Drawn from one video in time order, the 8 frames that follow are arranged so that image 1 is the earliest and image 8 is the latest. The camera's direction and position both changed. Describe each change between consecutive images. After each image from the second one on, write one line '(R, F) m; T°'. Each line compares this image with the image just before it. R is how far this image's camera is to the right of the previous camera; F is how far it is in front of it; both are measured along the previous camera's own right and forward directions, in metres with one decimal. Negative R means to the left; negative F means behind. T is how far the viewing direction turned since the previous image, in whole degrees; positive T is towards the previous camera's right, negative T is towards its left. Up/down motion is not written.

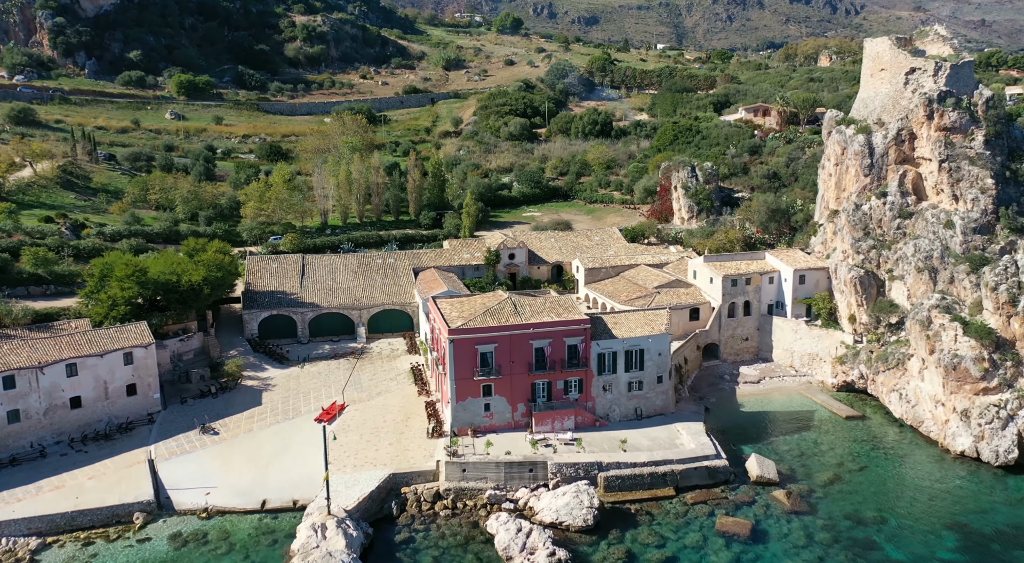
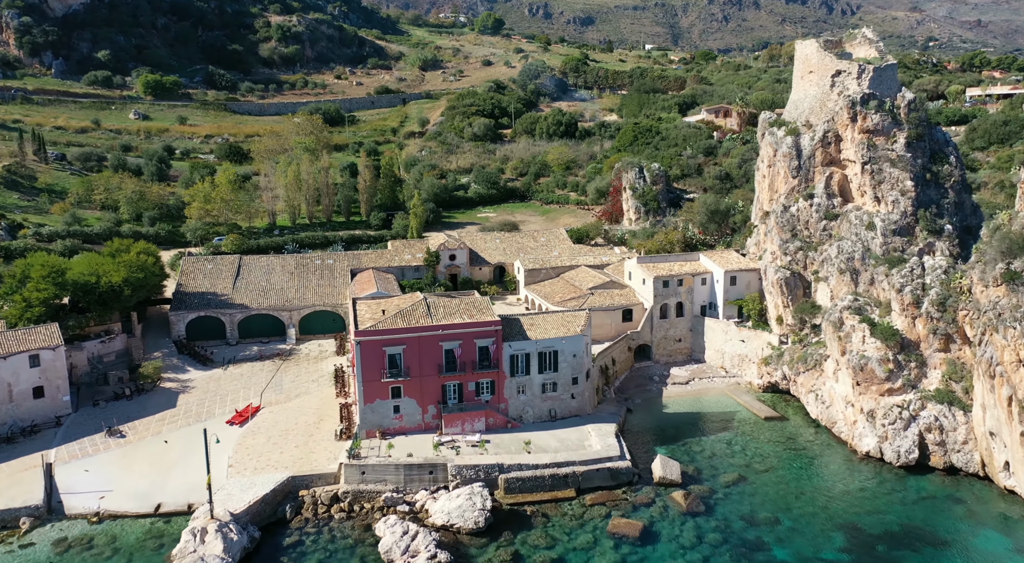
(+3.2, 0.0) m; +1°
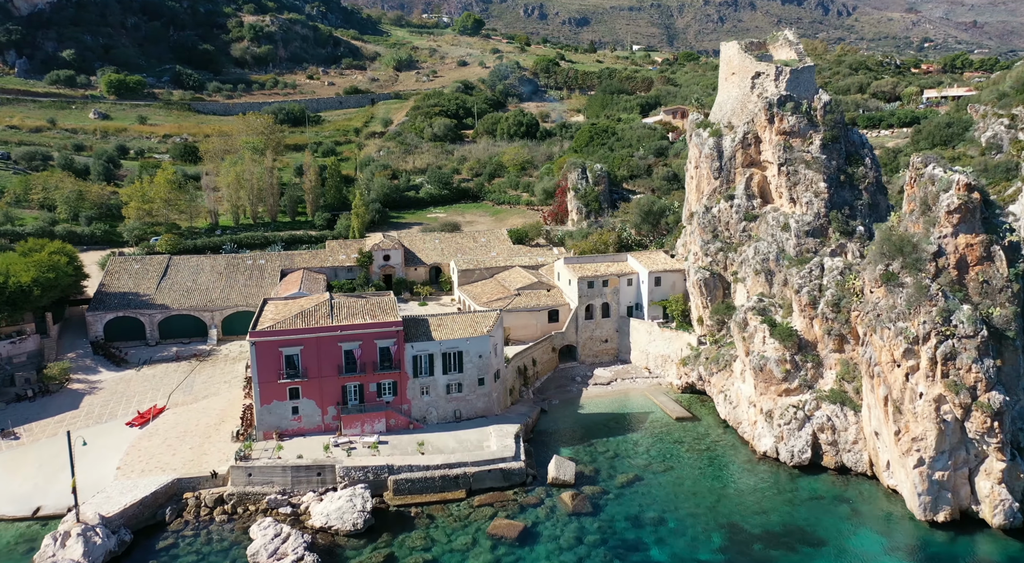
(+3.5, 0.0) m; +1°
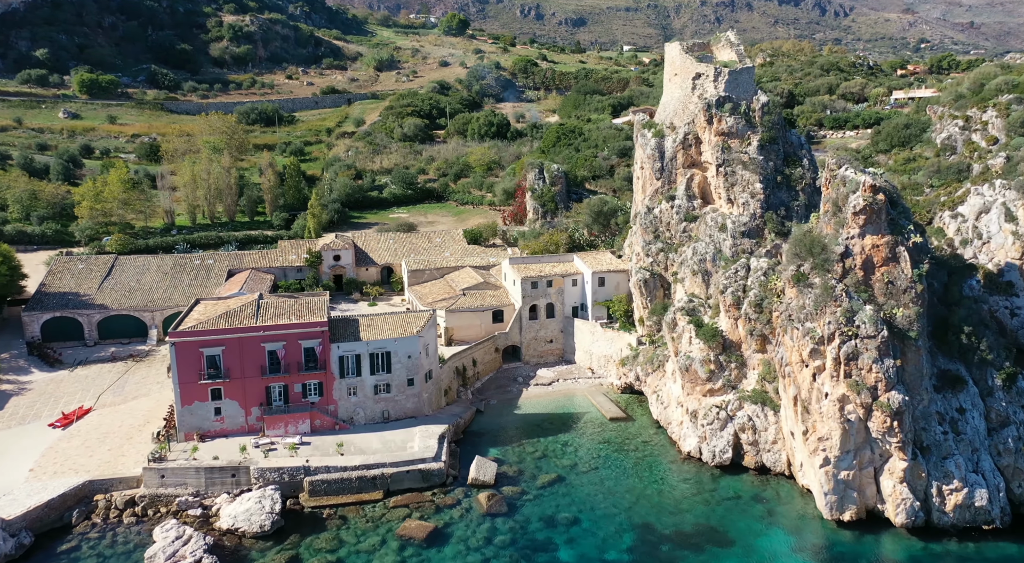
(+2.7, 0.0) m; +1°
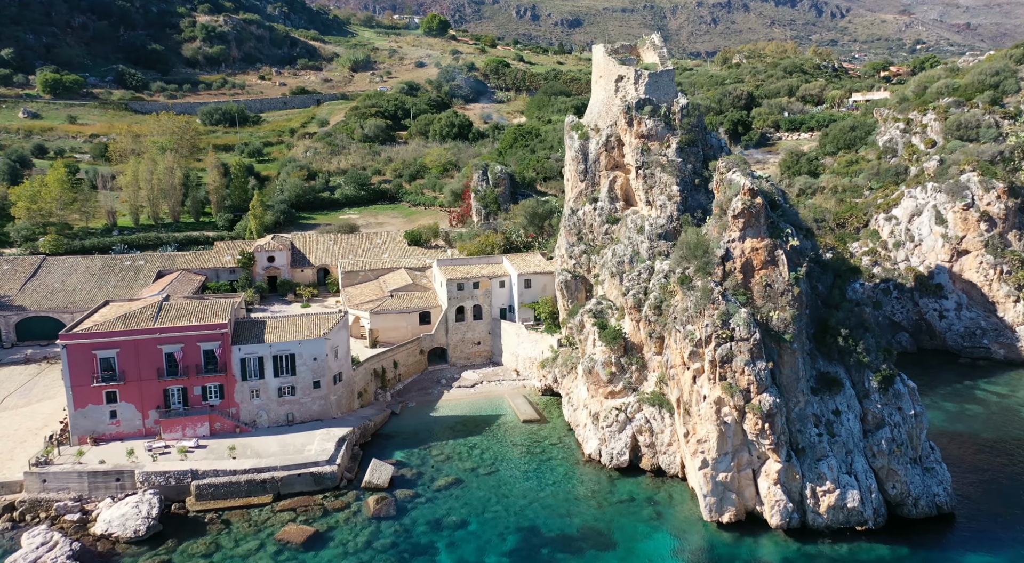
(+3.5, +0.1) m; +1°
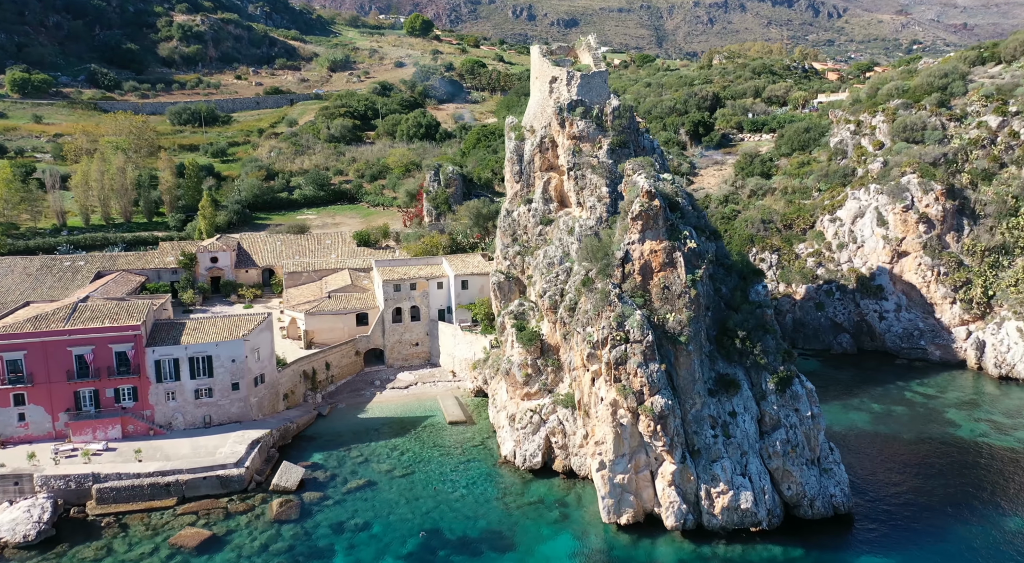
(+3.0, +0.1) m; +1°
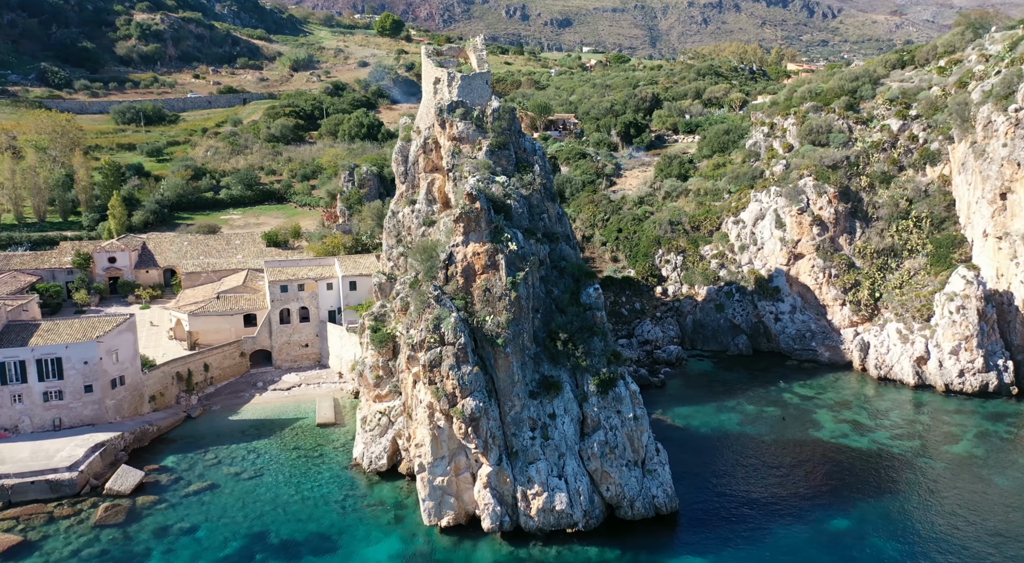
(+5.3, +0.1) m; +1°
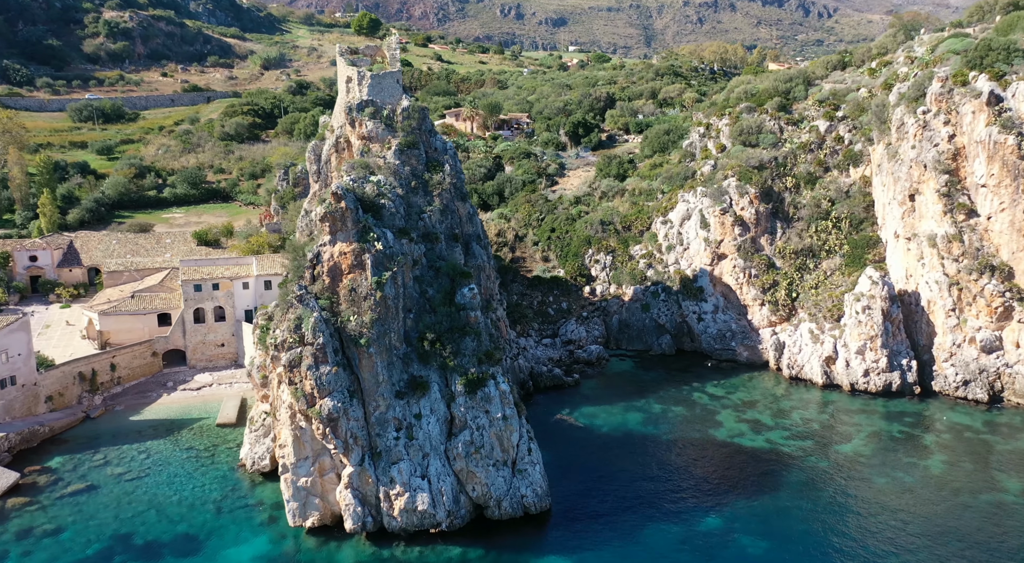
(+3.9, +0.1) m; +1°
